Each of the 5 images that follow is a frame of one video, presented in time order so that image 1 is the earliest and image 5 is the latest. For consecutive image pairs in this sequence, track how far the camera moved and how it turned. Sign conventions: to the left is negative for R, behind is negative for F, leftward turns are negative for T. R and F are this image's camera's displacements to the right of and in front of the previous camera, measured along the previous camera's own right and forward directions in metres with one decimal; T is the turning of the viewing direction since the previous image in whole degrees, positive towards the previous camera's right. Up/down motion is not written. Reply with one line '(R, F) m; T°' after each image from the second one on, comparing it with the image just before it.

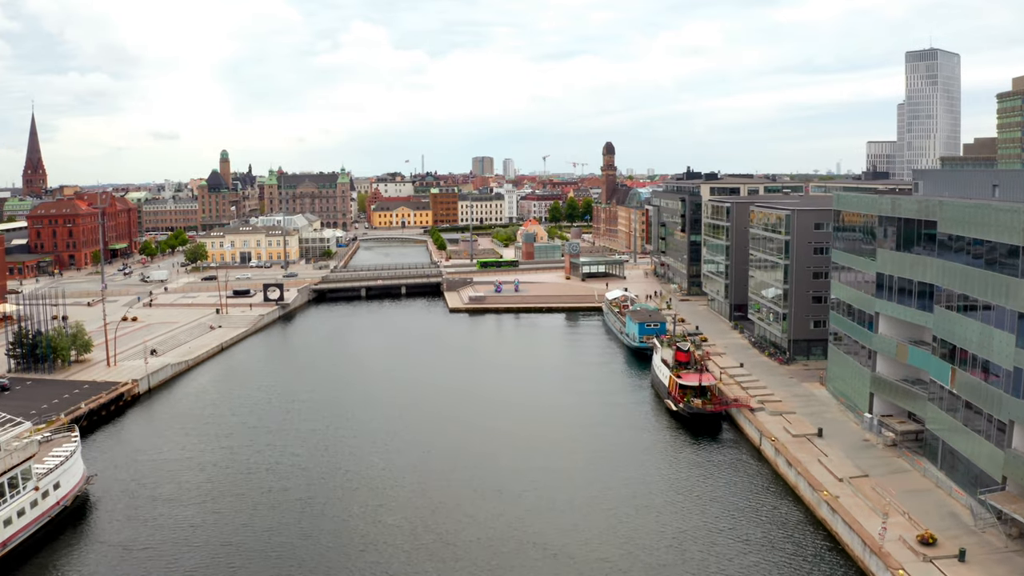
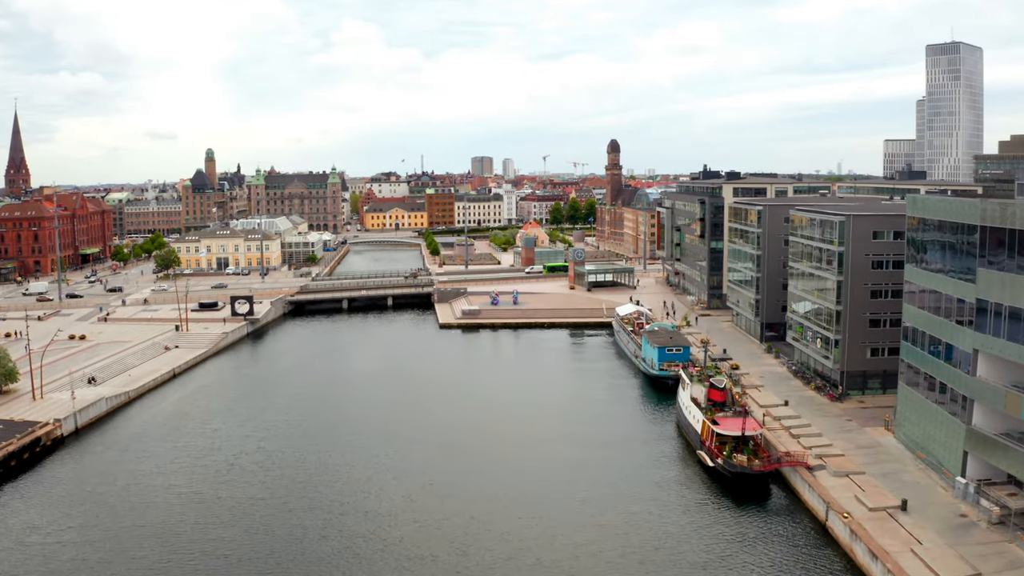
(+0.2, +9.6) m; 0°
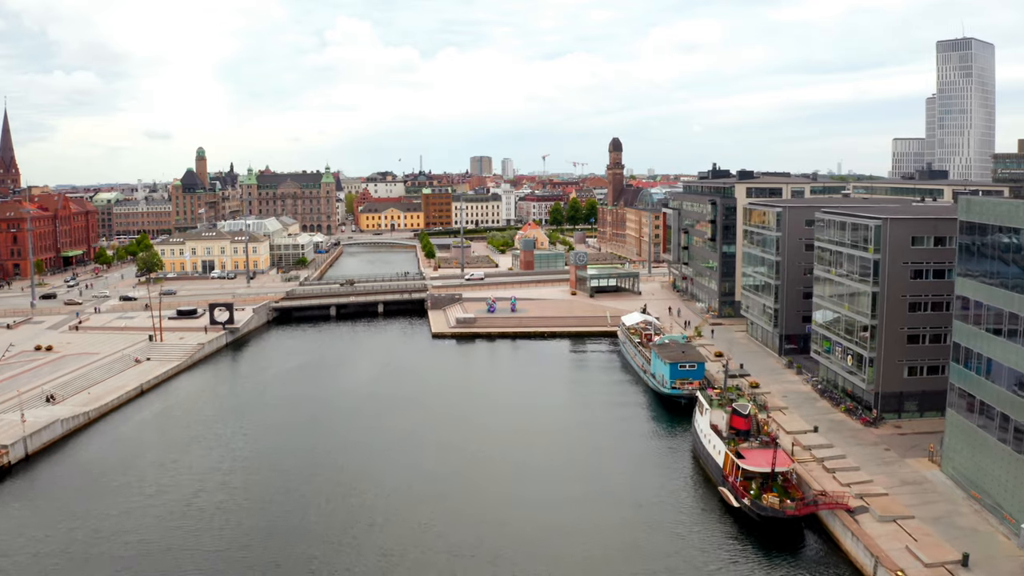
(+0.1, +5.0) m; 0°
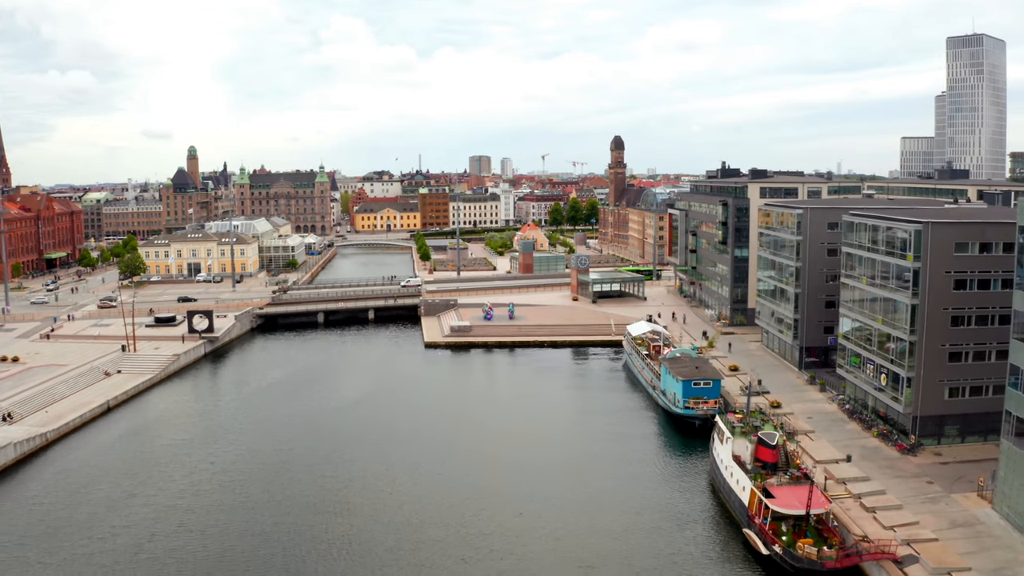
(+0.1, +4.4) m; 0°
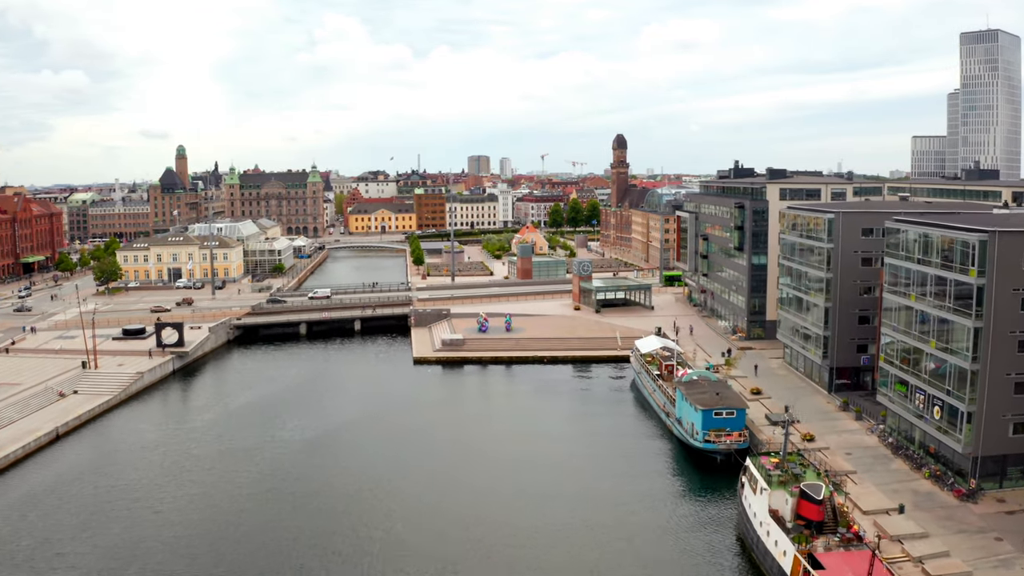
(+0.2, +5.5) m; 0°
